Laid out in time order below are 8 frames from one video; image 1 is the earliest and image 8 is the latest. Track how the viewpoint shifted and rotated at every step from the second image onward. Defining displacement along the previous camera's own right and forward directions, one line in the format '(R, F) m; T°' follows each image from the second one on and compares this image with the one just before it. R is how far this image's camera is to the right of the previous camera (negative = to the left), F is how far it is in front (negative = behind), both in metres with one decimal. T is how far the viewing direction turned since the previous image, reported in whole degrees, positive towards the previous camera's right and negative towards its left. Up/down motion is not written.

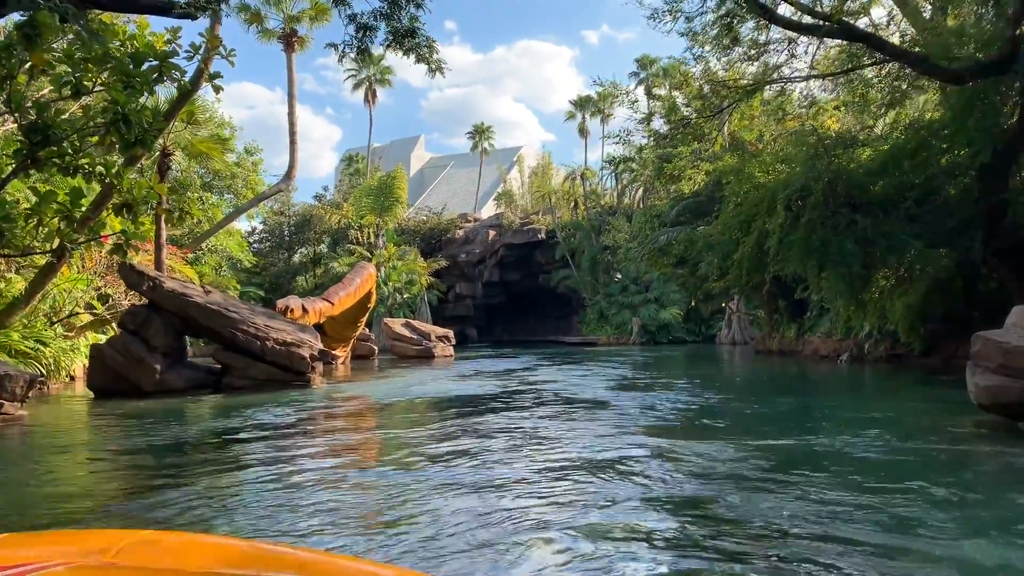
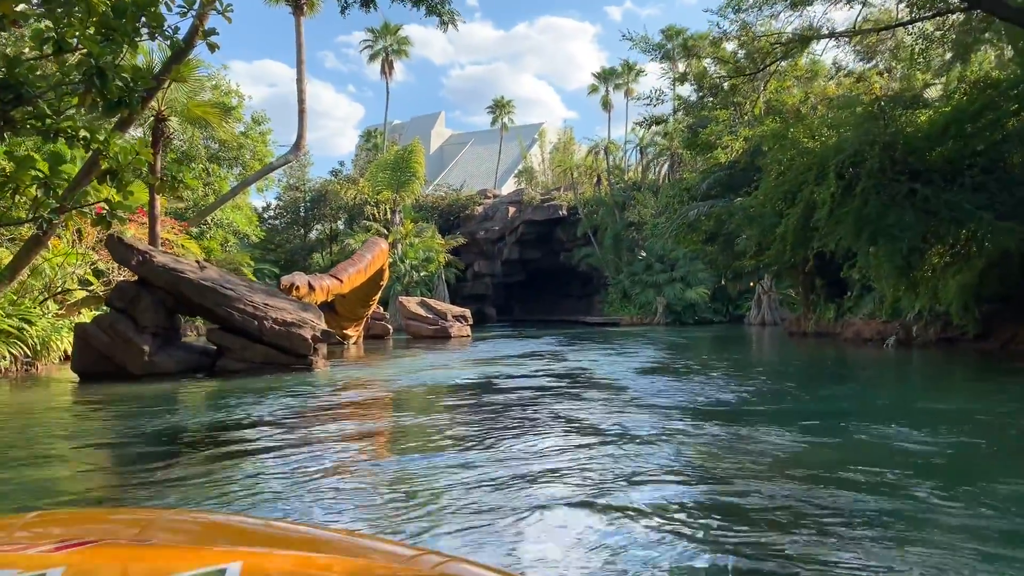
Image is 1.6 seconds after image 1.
(0.0, +0.9) m; -1°
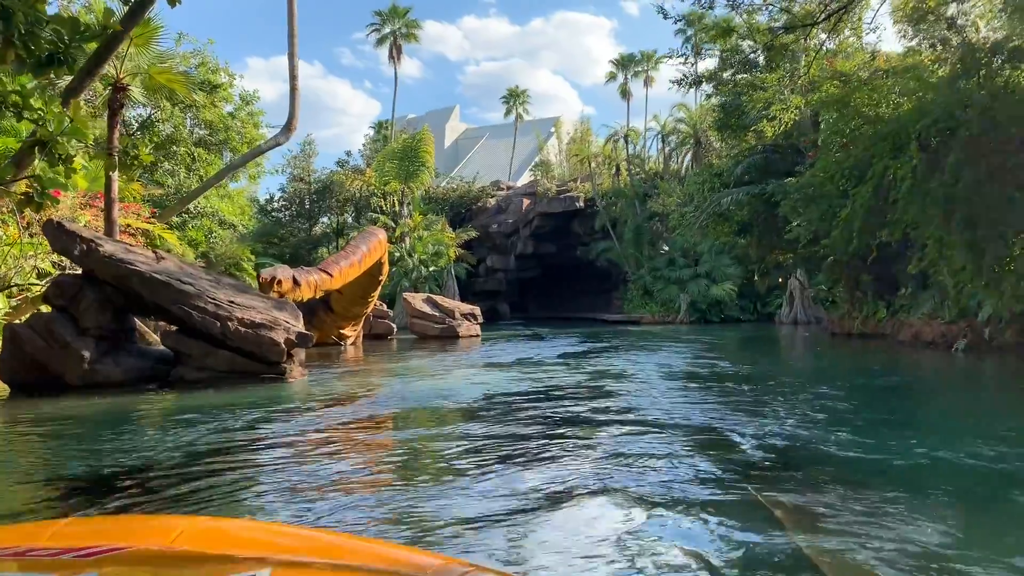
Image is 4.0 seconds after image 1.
(+0.1, +1.6) m; -1°
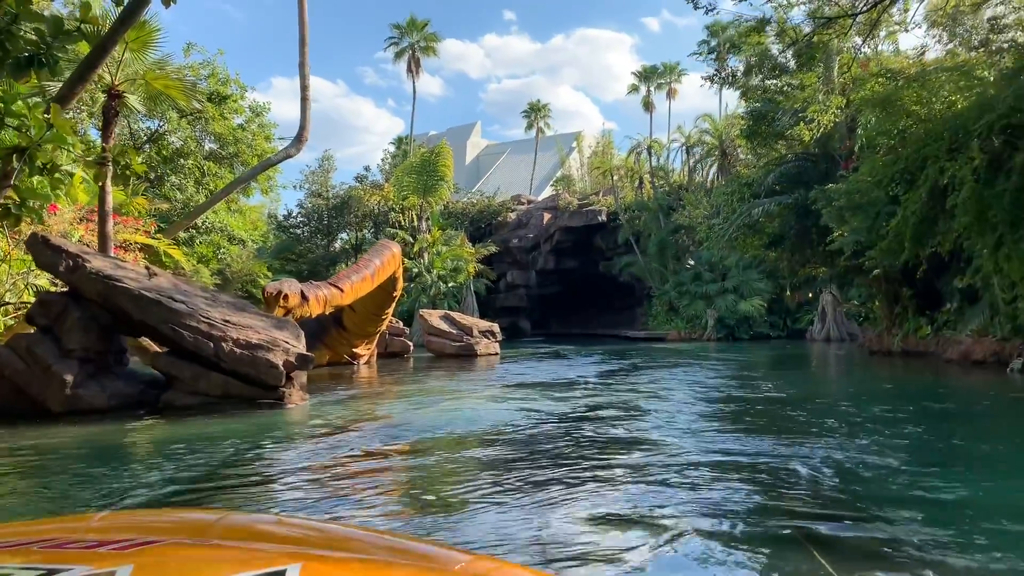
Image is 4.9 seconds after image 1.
(0.0, +0.7) m; -1°
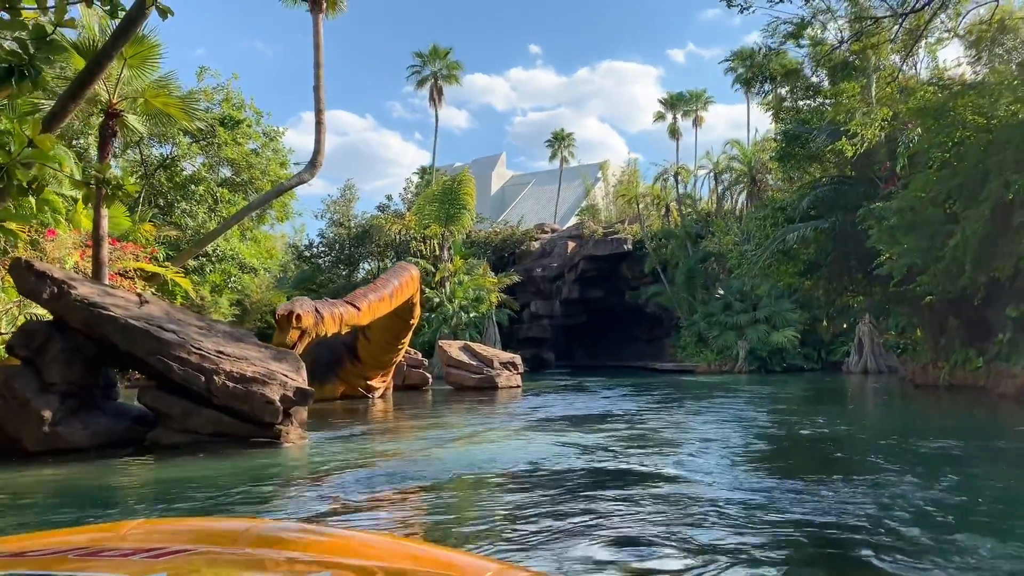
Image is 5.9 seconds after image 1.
(+0.1, +0.7) m; -2°
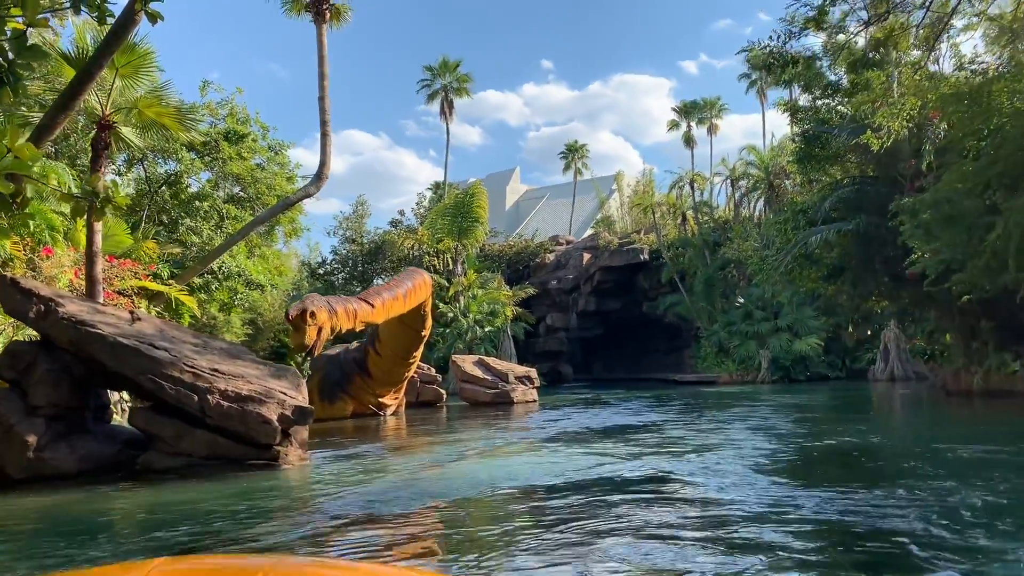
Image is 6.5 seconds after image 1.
(+0.1, +0.4) m; -1°
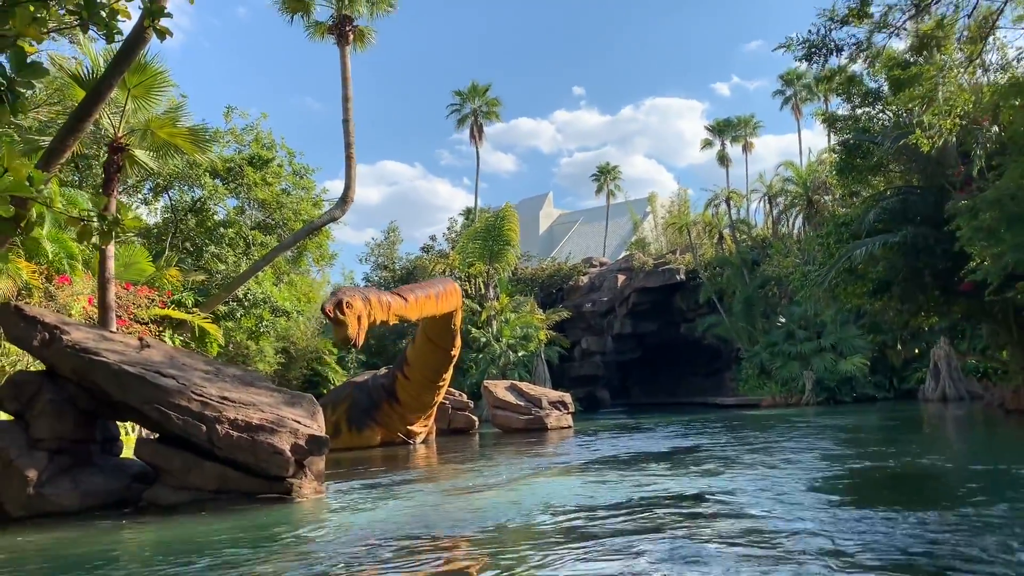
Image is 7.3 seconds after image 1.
(+0.1, +0.5) m; -2°
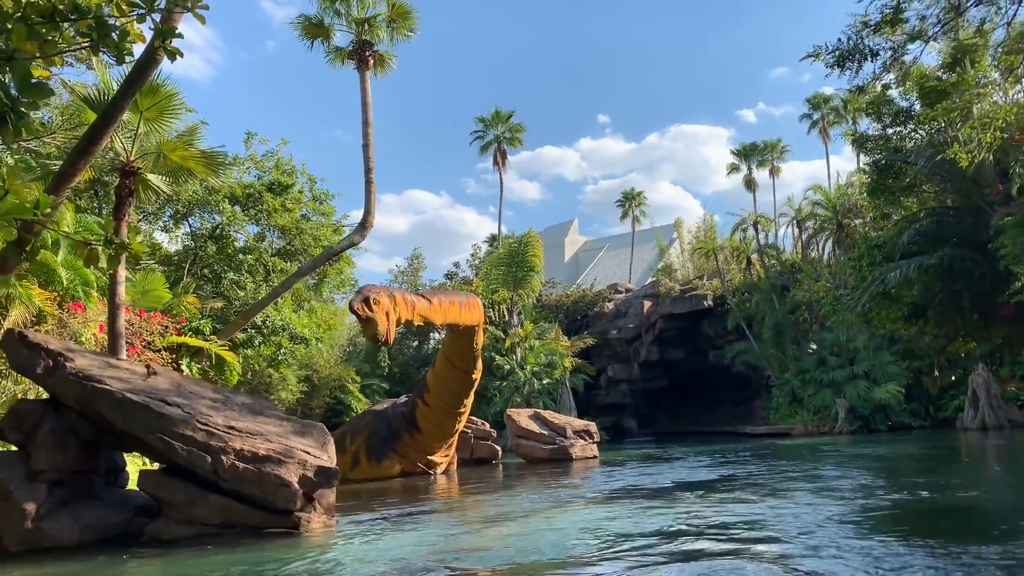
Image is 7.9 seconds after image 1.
(+0.1, +0.3) m; -2°
